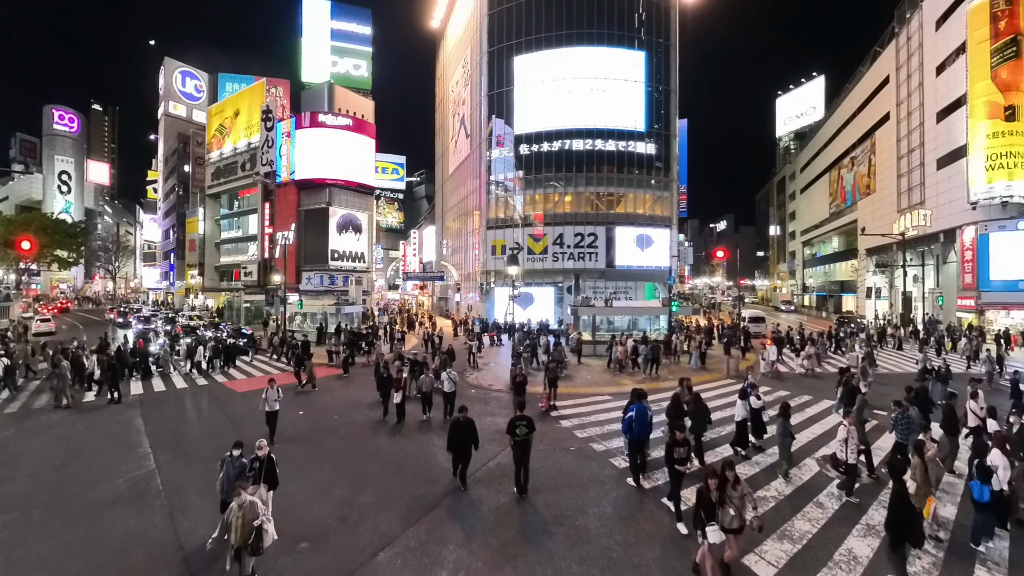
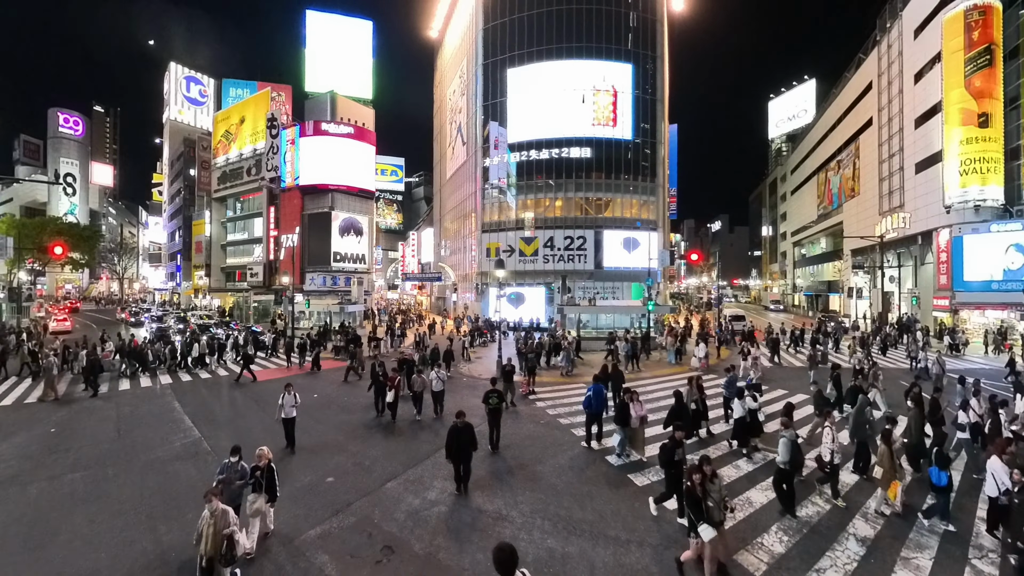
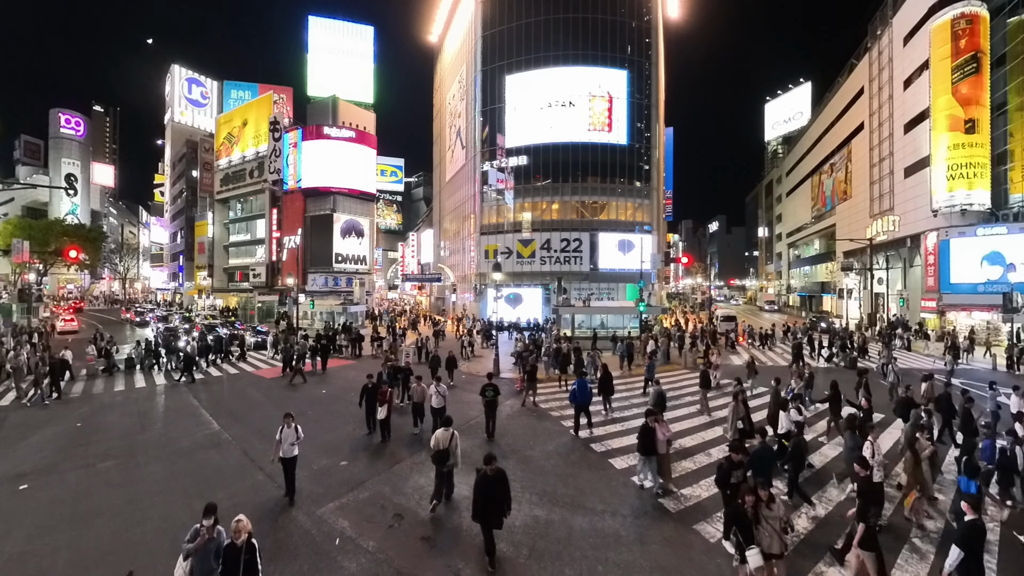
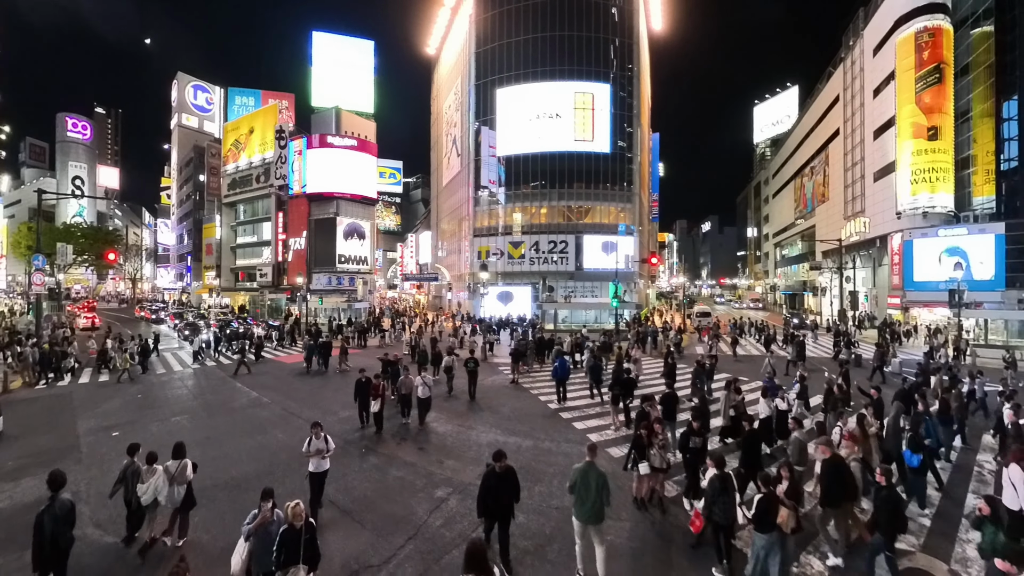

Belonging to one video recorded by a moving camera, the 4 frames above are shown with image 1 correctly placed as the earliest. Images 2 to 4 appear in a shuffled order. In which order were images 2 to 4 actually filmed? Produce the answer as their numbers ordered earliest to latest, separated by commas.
2, 3, 4
